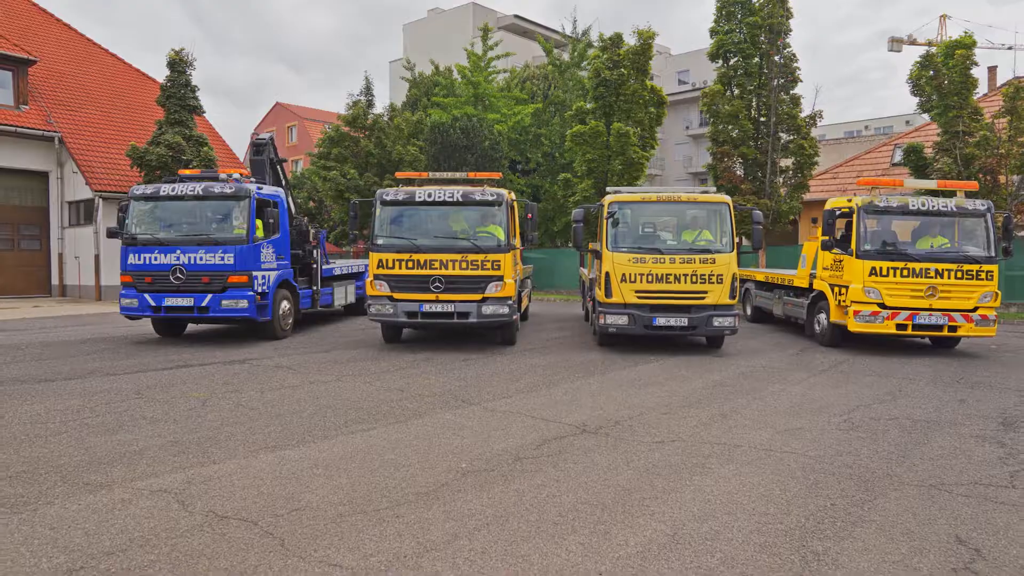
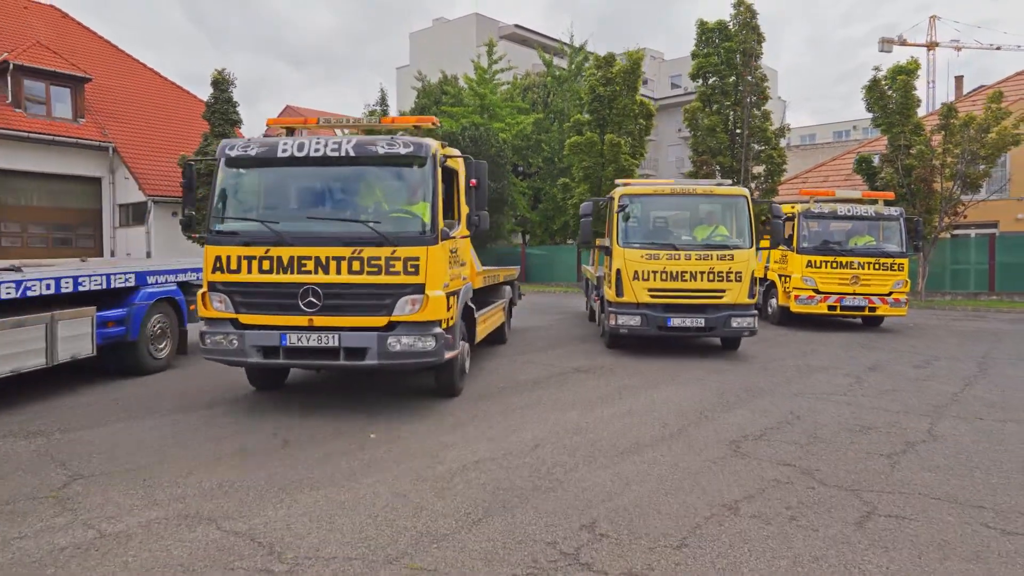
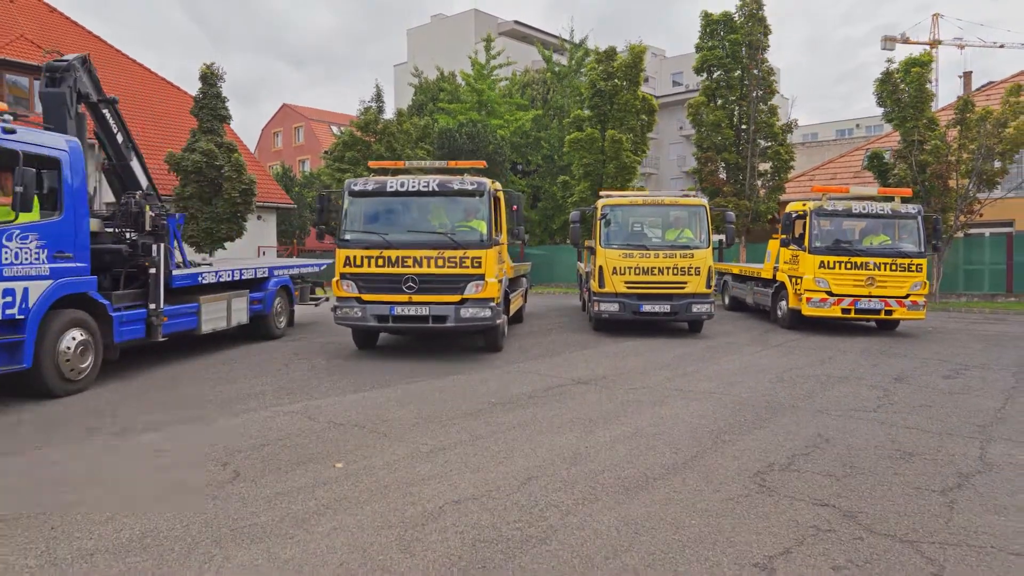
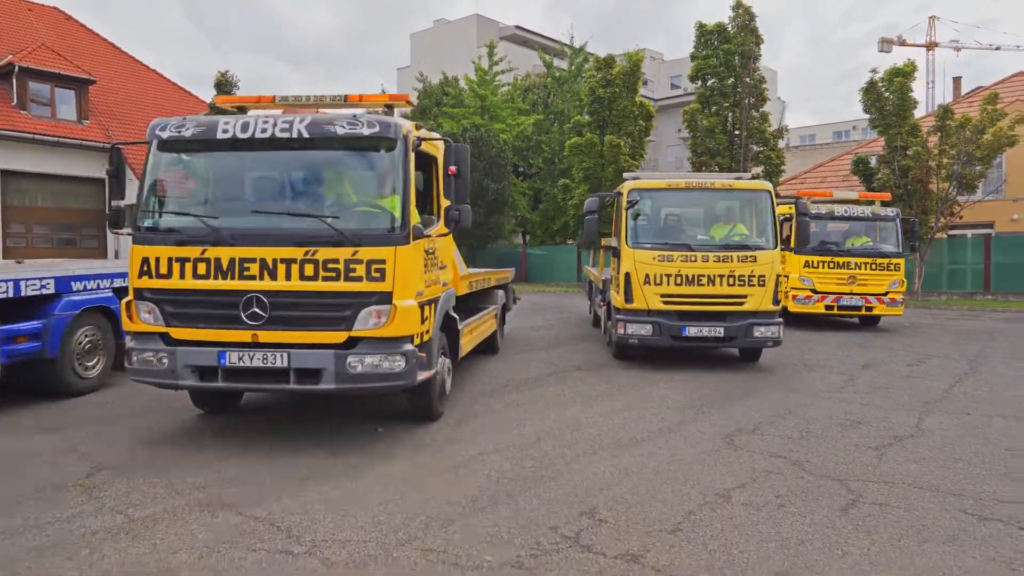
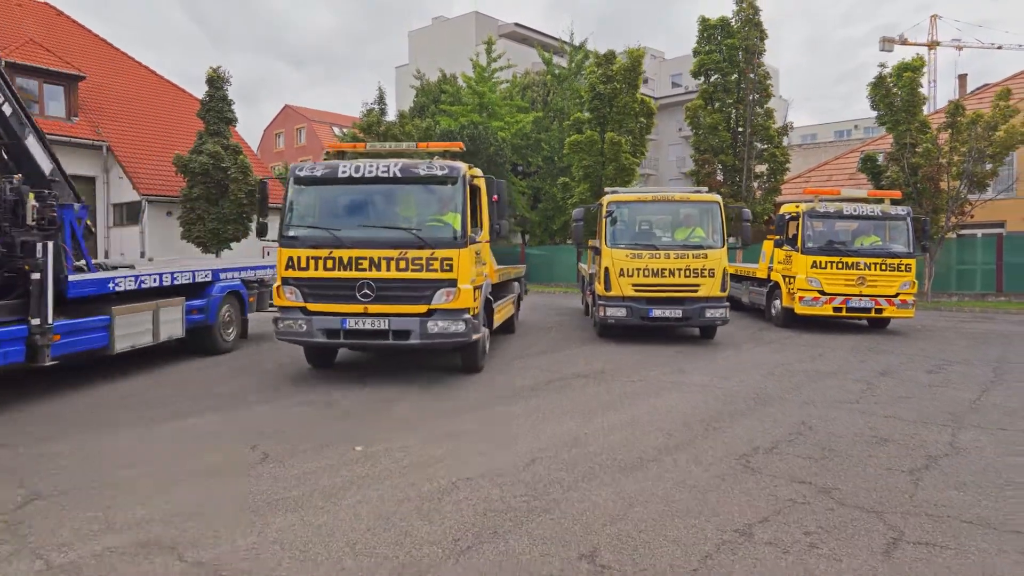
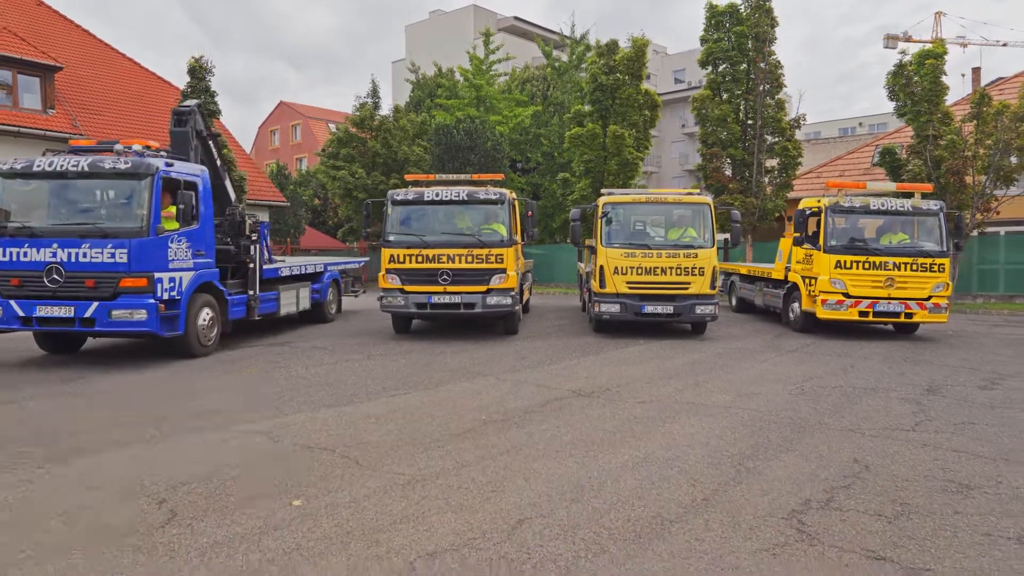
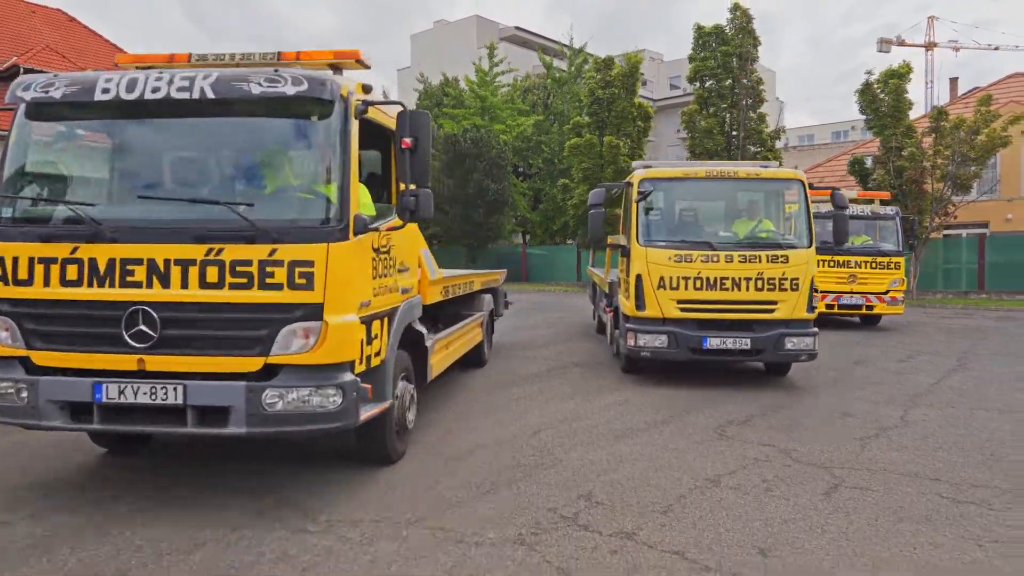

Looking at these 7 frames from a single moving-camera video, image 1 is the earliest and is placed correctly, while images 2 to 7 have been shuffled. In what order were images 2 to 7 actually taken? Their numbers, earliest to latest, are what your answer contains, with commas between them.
6, 3, 5, 2, 4, 7
